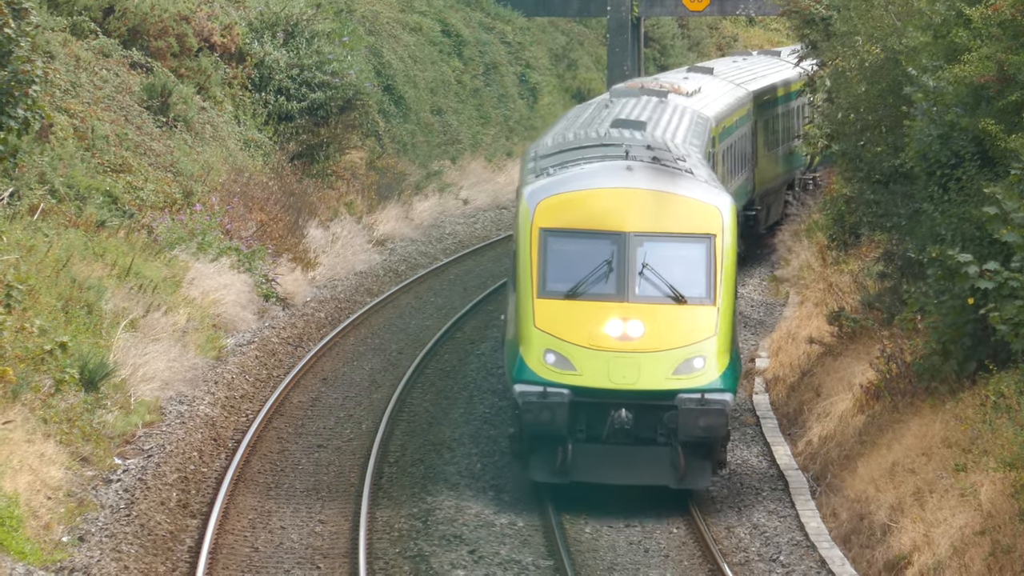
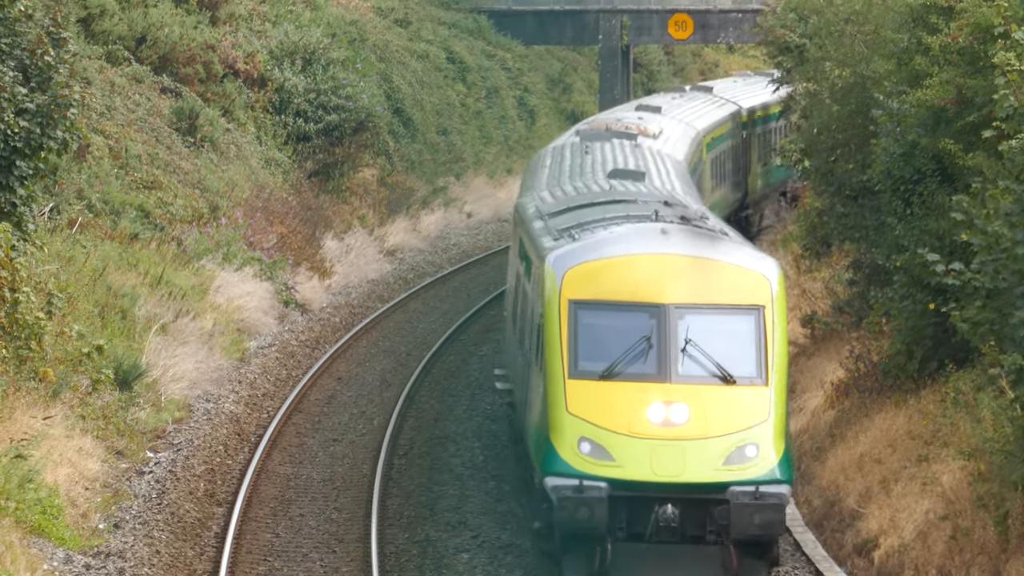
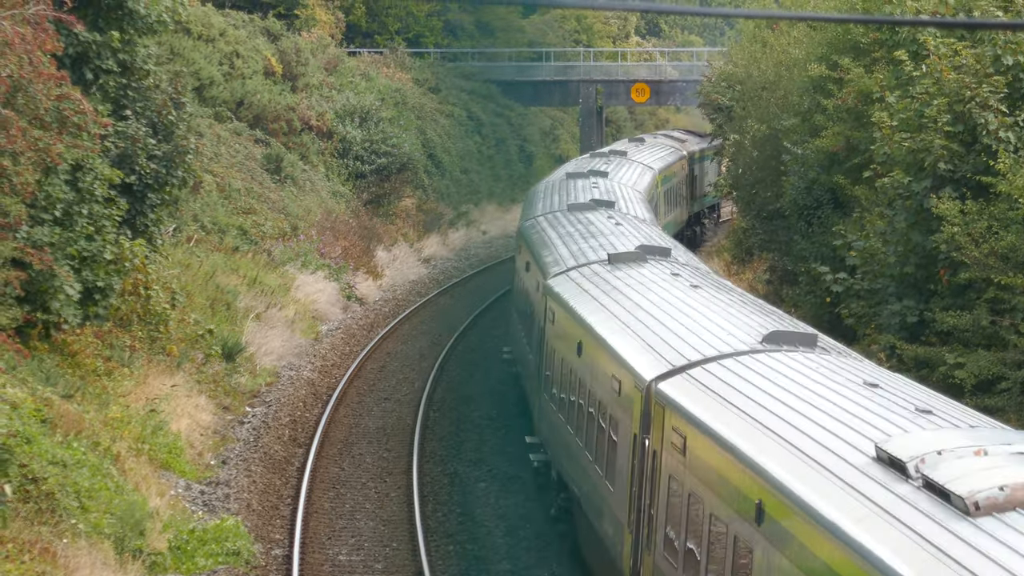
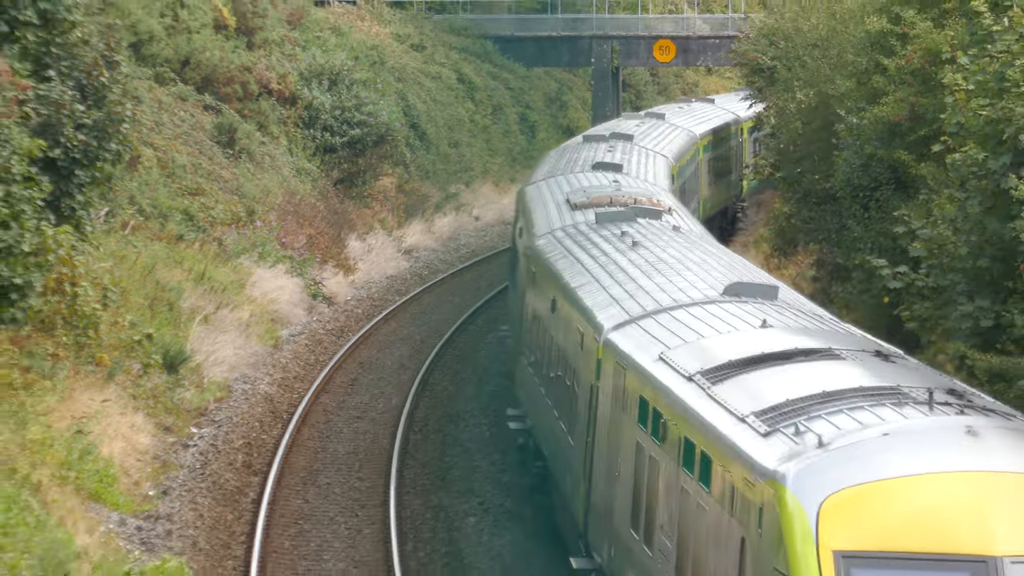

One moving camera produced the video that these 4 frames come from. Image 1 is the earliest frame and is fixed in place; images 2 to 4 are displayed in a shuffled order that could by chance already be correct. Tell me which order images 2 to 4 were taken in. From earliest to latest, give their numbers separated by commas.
2, 4, 3
